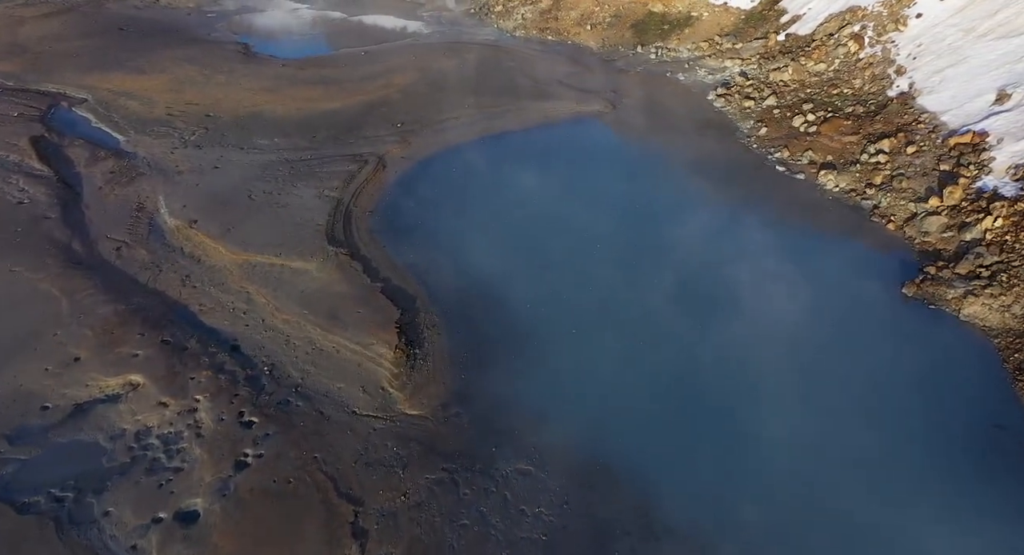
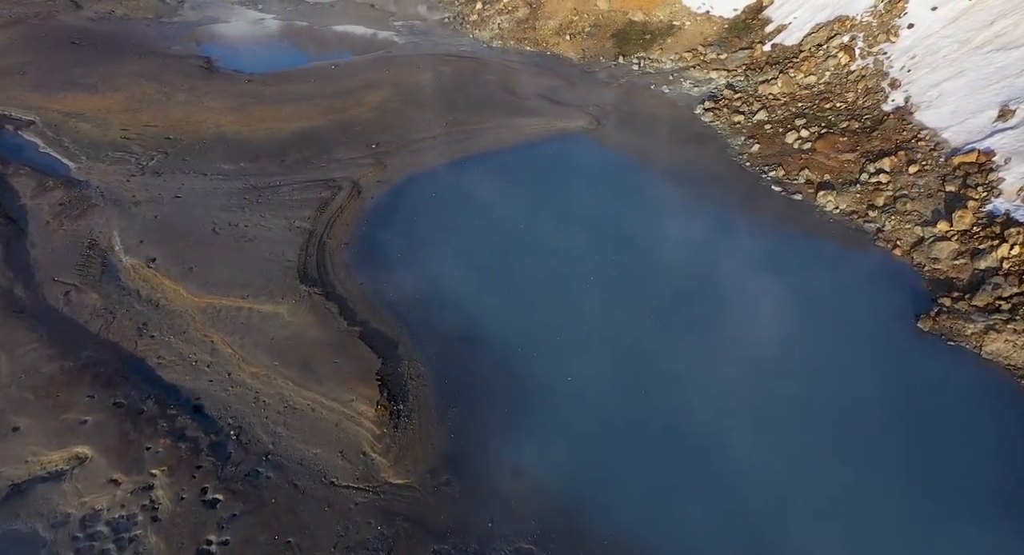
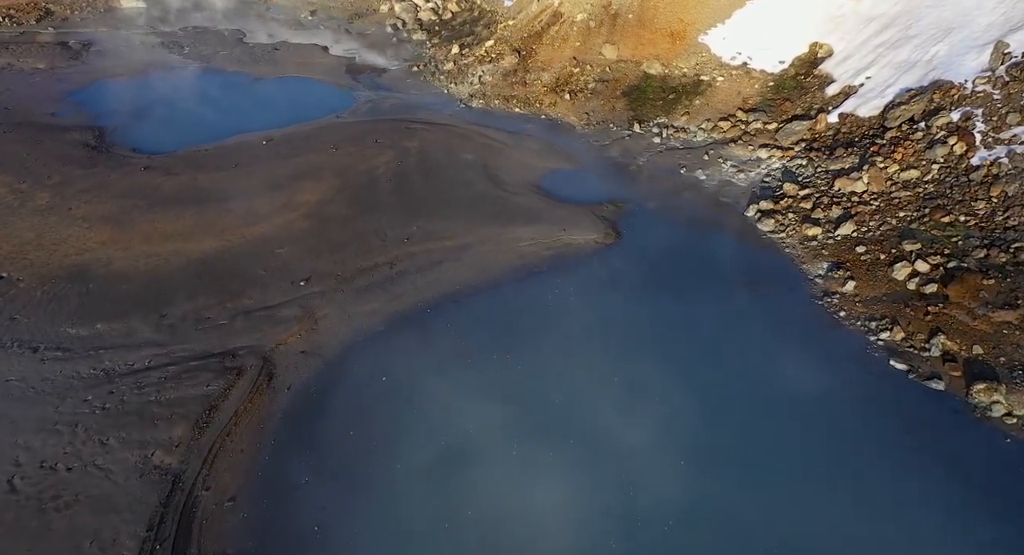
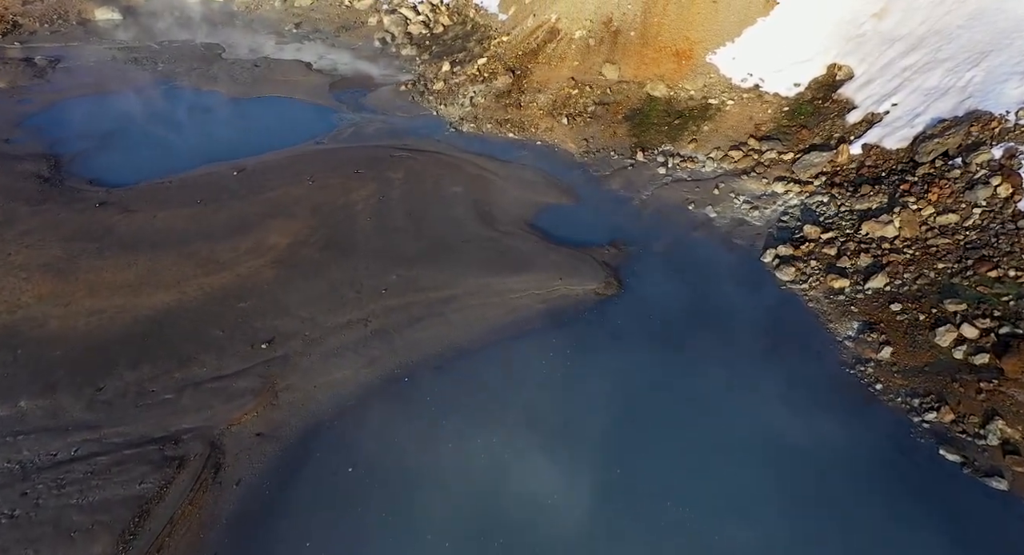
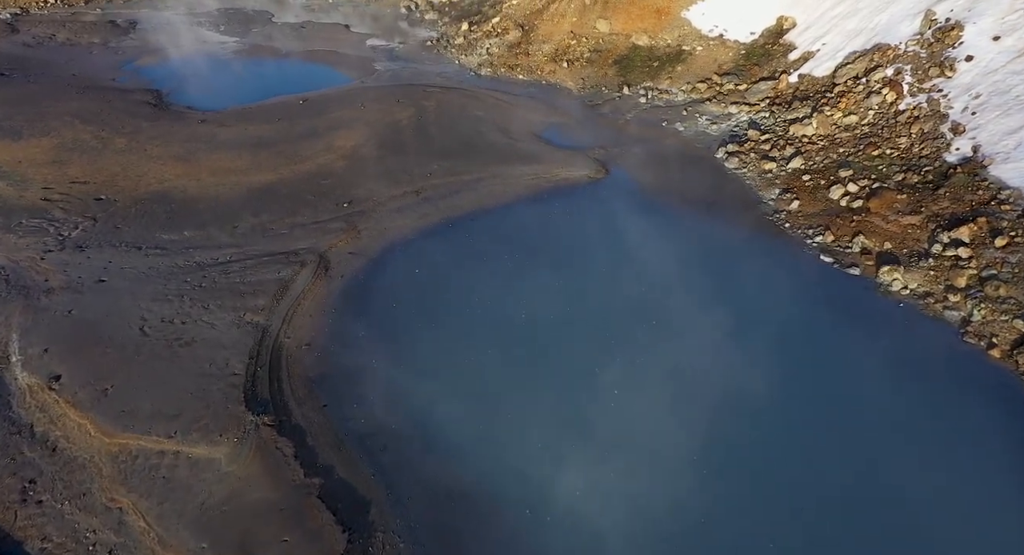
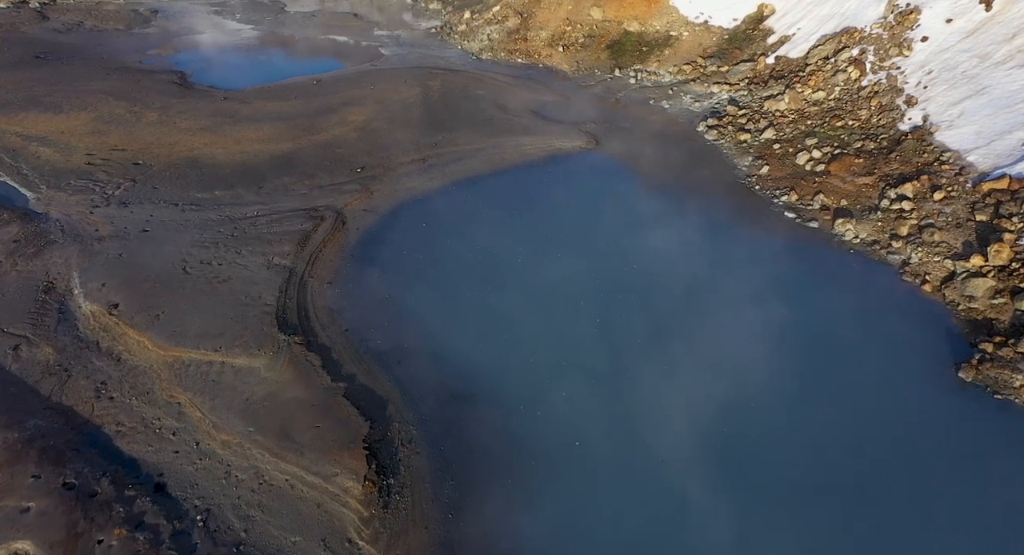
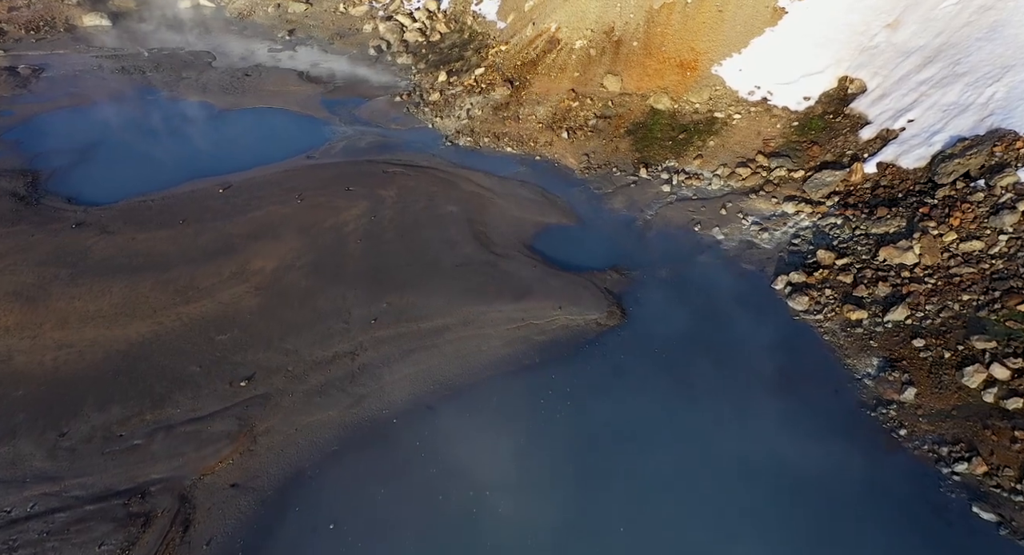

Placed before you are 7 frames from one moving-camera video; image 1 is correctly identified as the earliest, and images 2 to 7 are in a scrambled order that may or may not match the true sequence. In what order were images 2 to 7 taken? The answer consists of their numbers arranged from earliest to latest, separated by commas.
2, 6, 5, 3, 4, 7
